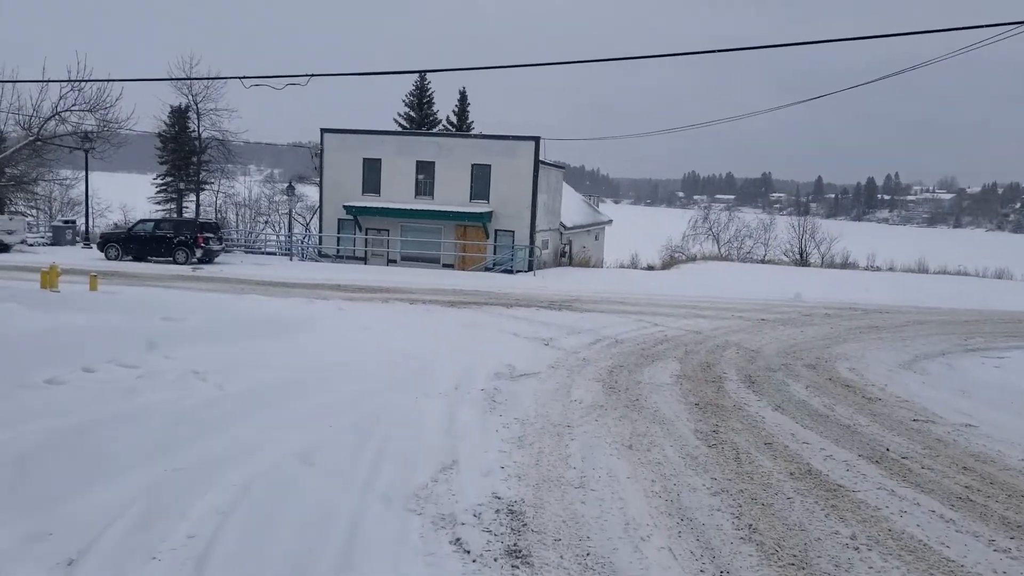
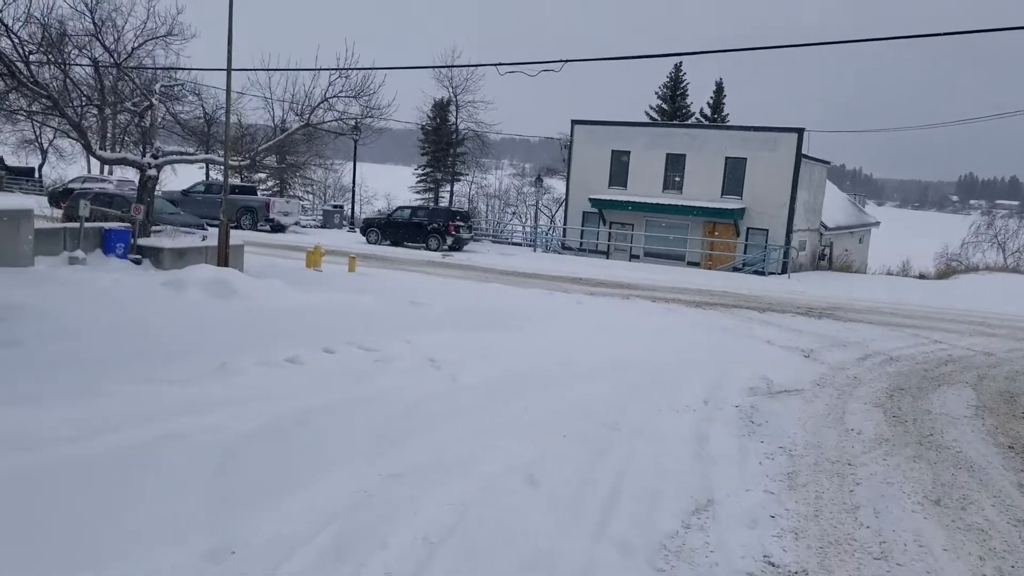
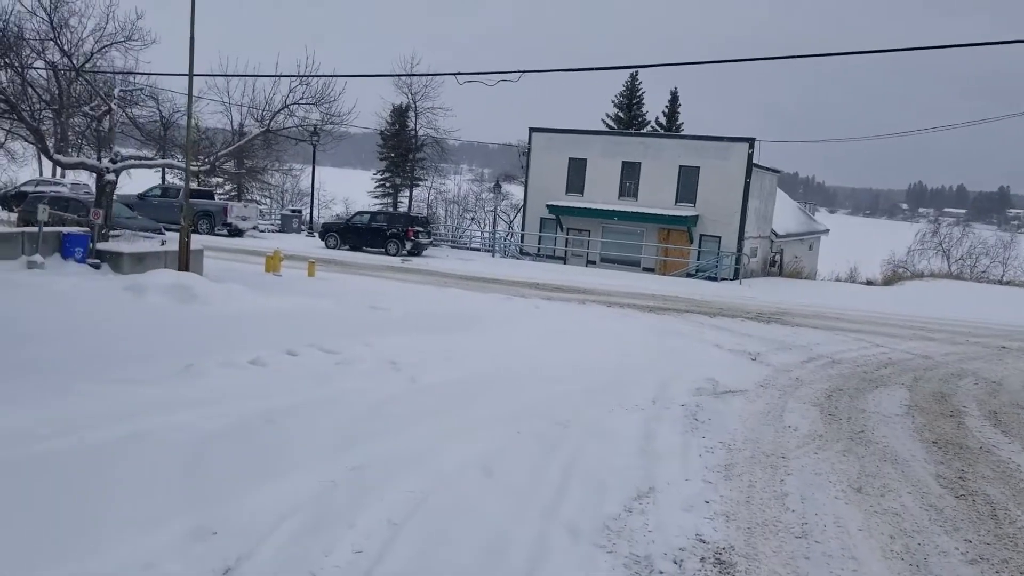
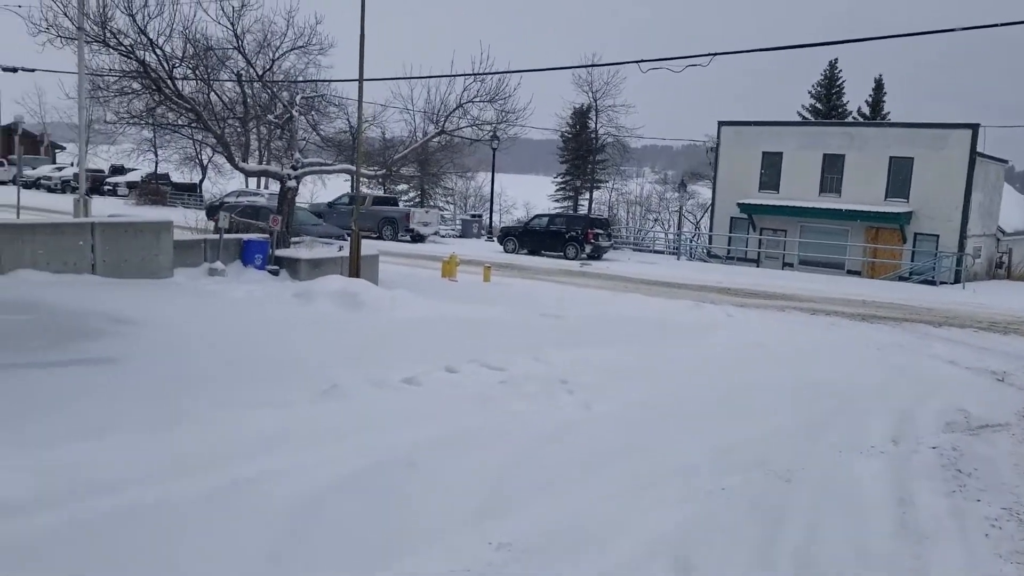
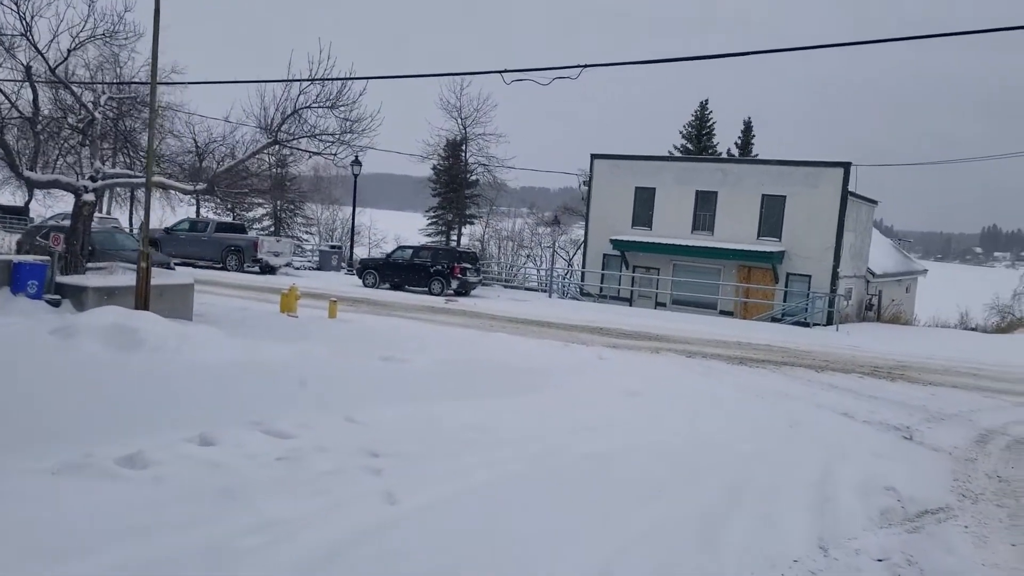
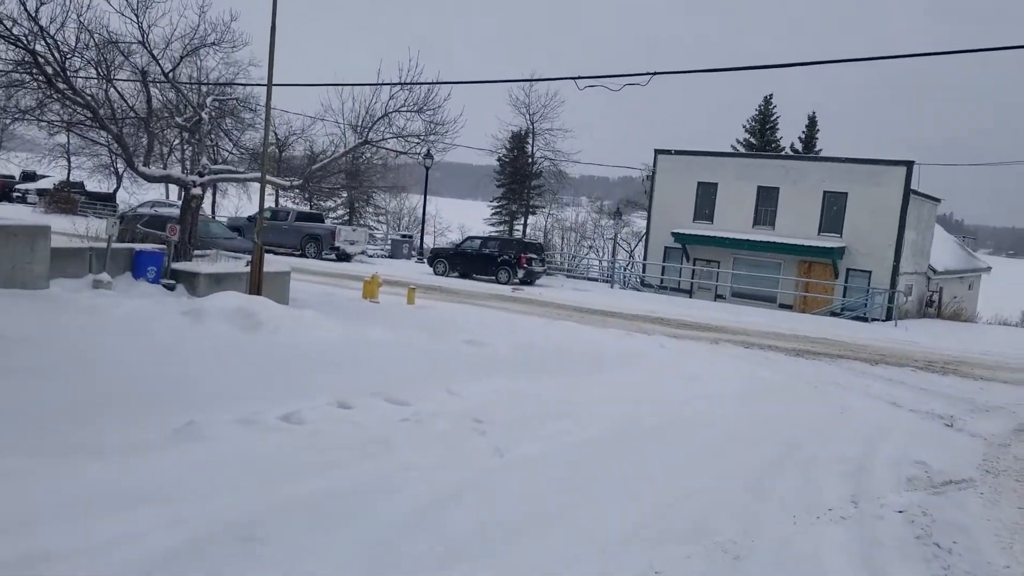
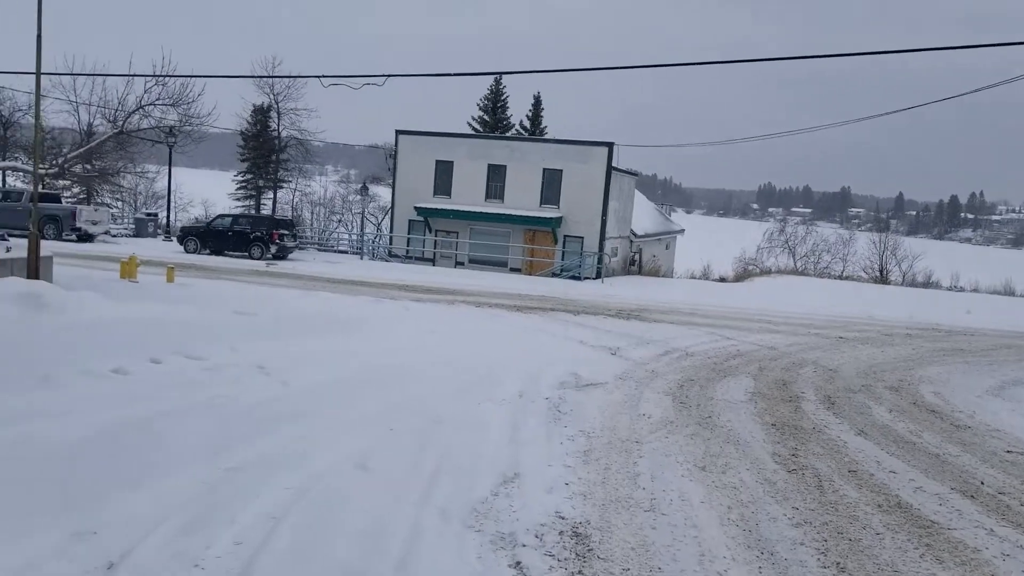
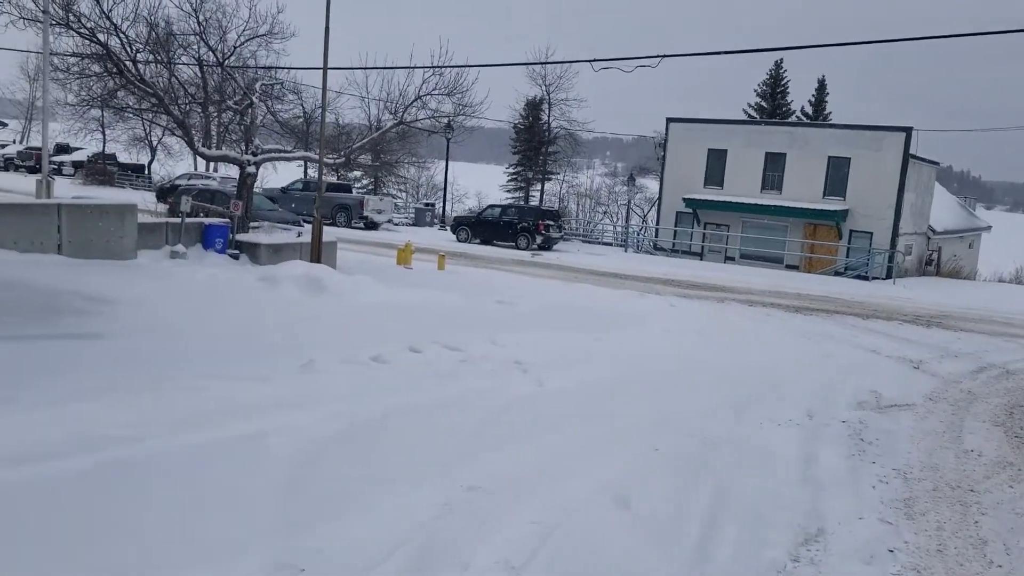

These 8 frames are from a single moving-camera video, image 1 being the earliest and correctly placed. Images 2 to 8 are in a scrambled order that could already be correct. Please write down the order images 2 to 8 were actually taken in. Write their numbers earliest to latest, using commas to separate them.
7, 3, 2, 8, 4, 6, 5
